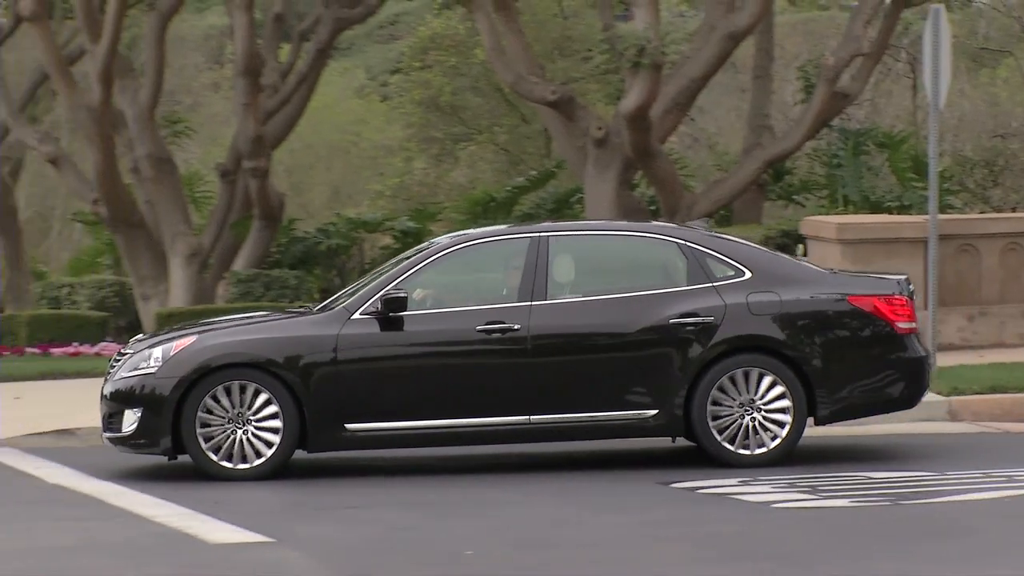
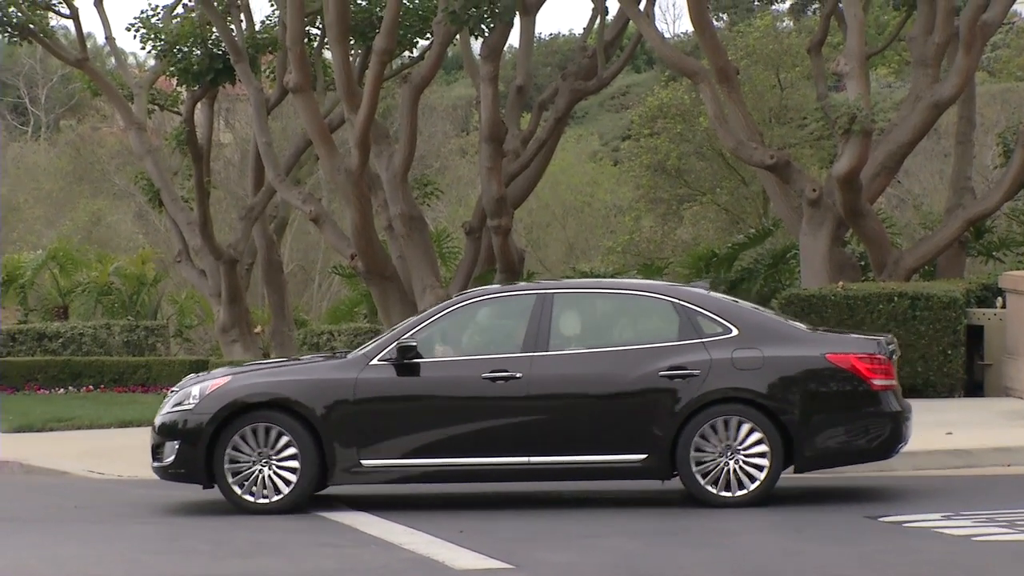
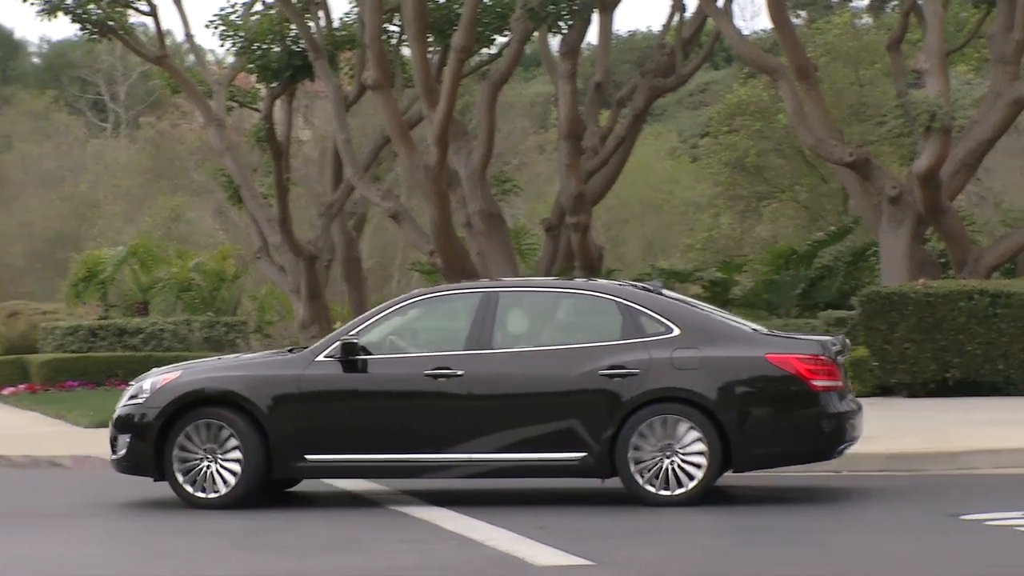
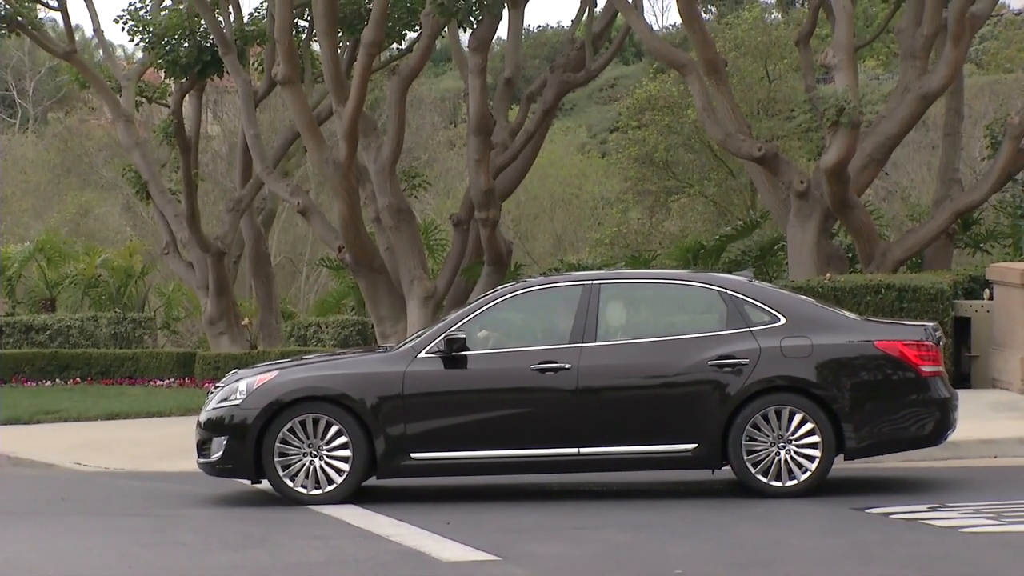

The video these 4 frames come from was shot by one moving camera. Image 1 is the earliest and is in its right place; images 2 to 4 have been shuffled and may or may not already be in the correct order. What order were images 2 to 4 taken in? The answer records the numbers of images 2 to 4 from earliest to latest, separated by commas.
4, 2, 3
